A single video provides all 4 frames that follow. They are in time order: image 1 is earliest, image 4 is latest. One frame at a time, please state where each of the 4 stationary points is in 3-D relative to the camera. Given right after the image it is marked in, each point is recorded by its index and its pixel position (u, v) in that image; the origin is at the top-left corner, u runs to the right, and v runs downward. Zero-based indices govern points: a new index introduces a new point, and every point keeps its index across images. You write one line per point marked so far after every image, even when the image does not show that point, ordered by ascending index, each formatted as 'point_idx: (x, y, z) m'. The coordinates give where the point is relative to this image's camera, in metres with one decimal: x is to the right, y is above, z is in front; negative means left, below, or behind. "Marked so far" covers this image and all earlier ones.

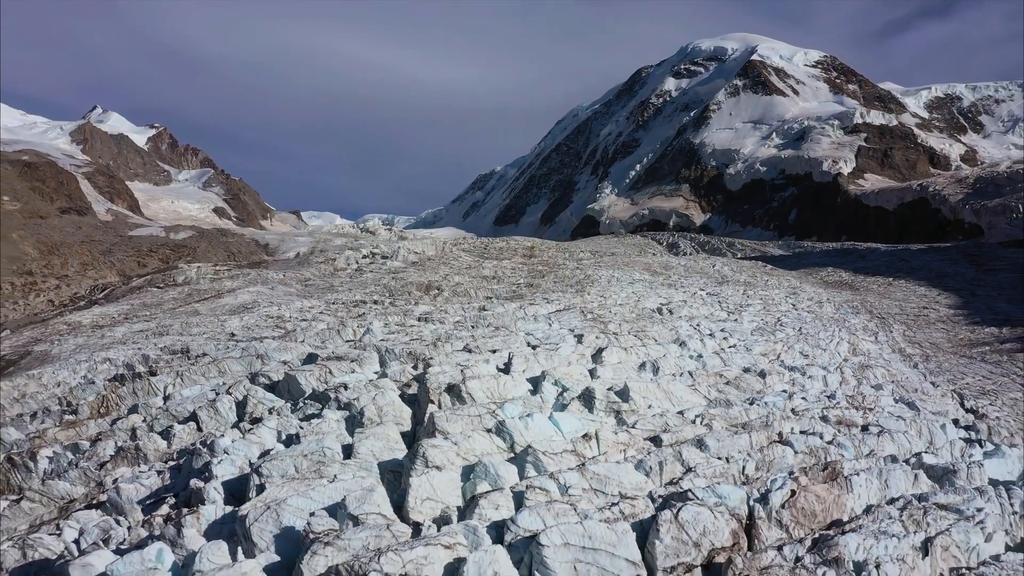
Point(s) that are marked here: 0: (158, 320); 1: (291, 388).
0: (-7.1, -0.6, +11.9) m
1: (-2.0, -0.9, +5.4) m
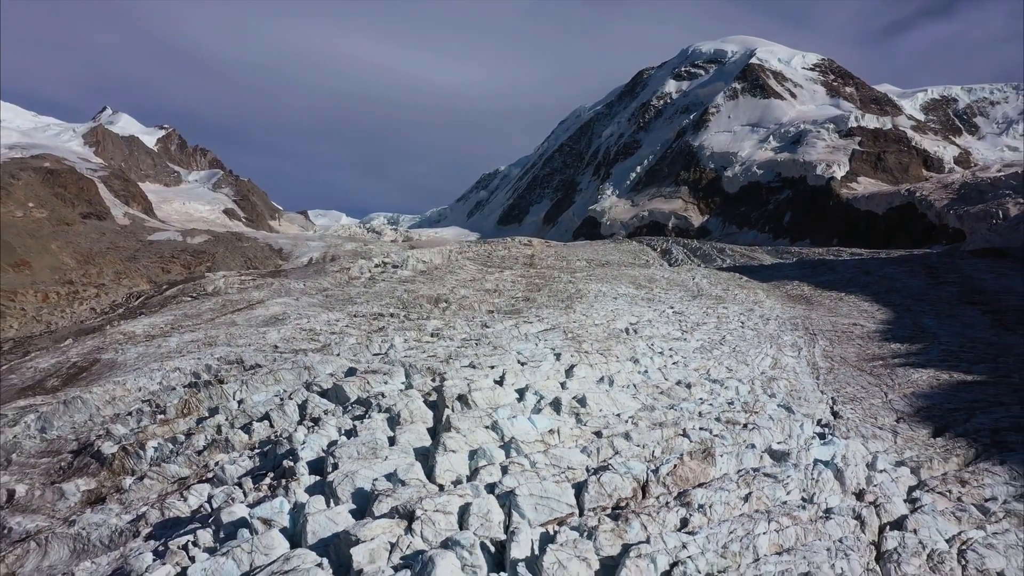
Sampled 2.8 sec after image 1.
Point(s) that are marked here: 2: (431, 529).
0: (-7.1, -1.0, +13.7) m
1: (-2.1, -1.3, +7.2) m
2: (-0.5, -1.6, +4.1) m
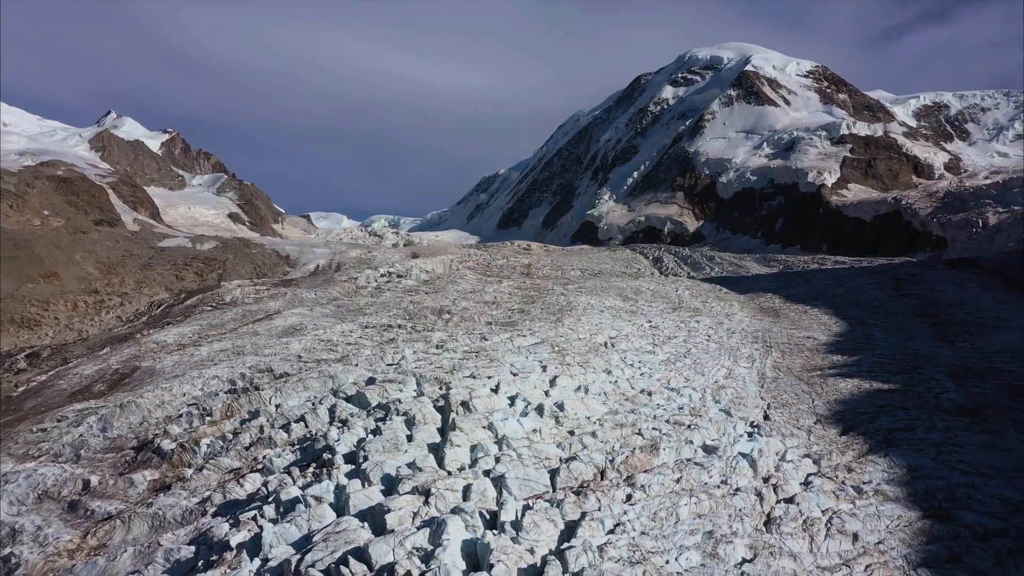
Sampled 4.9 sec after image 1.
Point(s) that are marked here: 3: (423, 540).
0: (-7.2, -1.3, +15.2) m
1: (-2.2, -1.6, +8.6) m
2: (-0.6, -2.0, +5.6) m
3: (-0.7, -2.1, +5.0) m
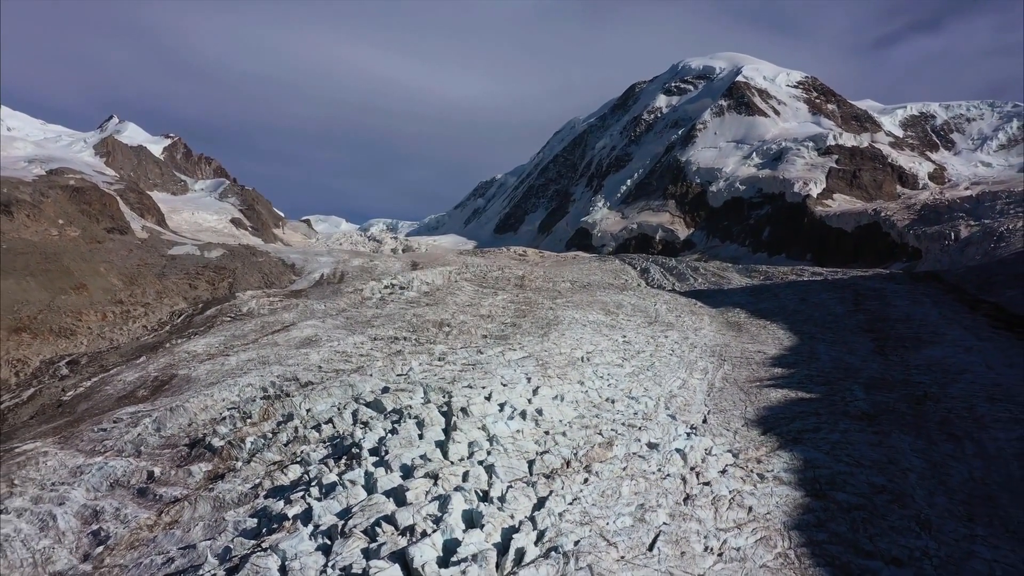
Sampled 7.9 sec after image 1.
0: (-7.4, -1.8, +17.1) m
1: (-2.3, -2.1, +10.5) m
2: (-0.8, -2.4, +7.5) m
3: (-0.9, -2.6, +6.9) m
